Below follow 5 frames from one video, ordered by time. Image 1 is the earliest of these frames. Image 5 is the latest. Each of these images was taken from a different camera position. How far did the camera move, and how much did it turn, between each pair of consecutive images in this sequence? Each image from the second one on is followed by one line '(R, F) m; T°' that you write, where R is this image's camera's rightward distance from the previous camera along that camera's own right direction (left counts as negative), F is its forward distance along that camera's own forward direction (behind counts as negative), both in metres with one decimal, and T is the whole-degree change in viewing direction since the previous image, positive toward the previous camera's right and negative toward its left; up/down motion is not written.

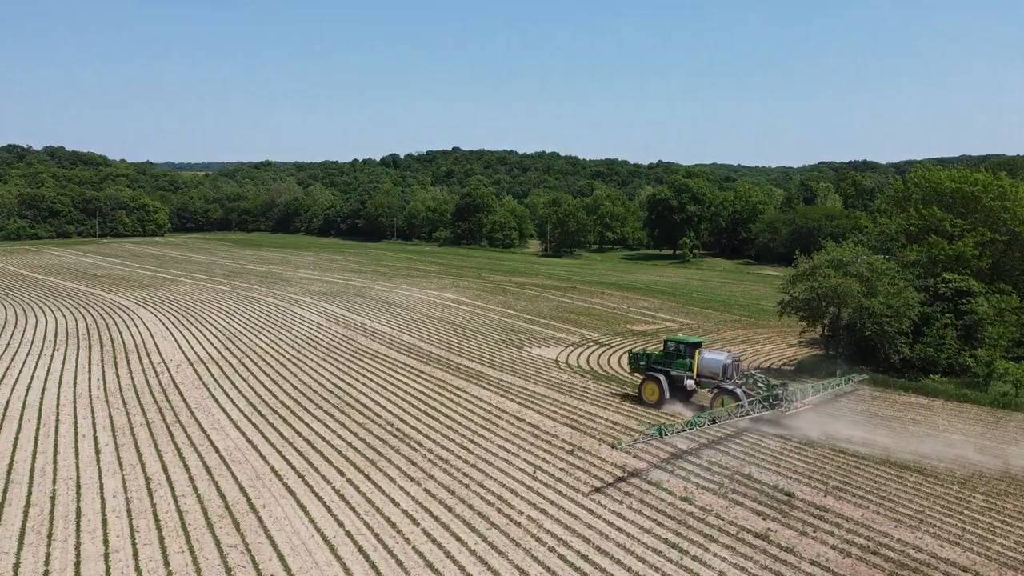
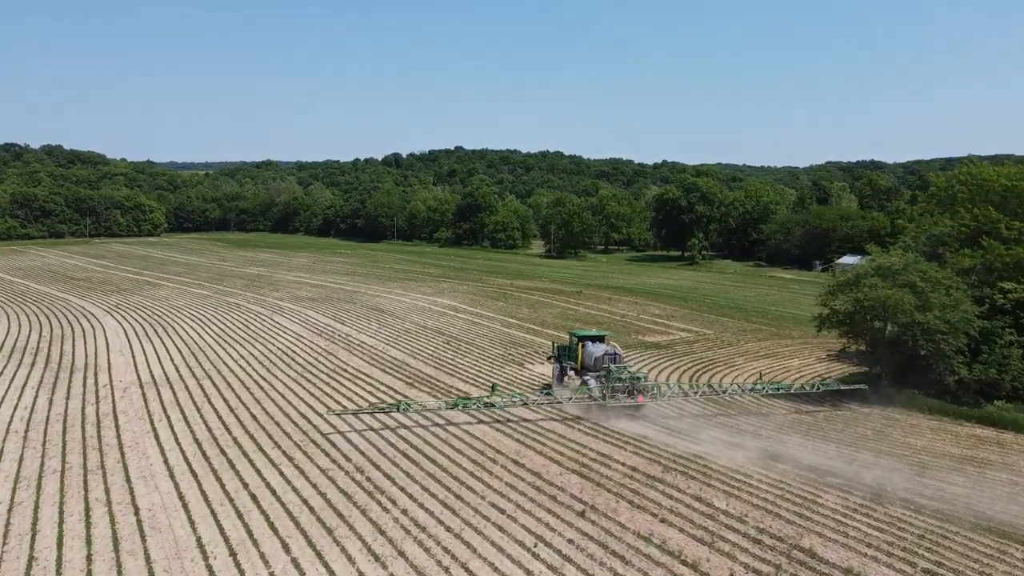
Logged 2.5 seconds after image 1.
(+0.1, +3.3) m; 0°
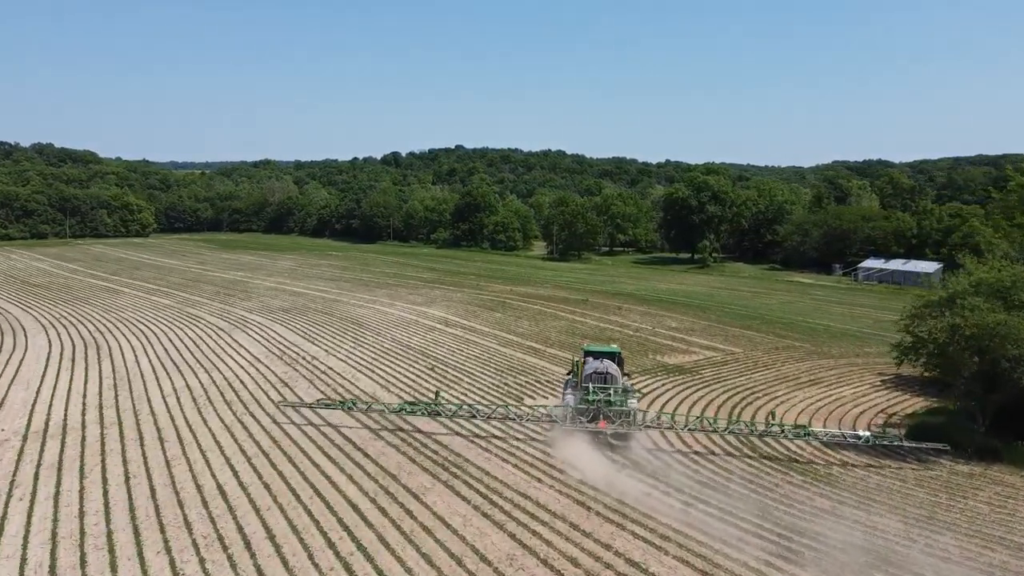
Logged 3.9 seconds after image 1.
(+0.1, +5.0) m; 0°
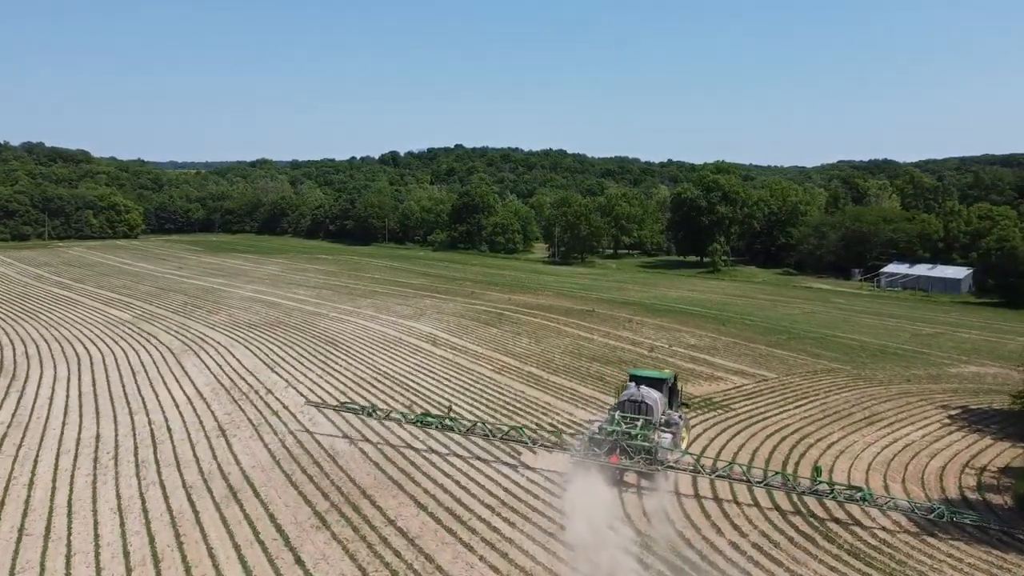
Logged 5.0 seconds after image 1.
(+0.1, +4.6) m; 0°
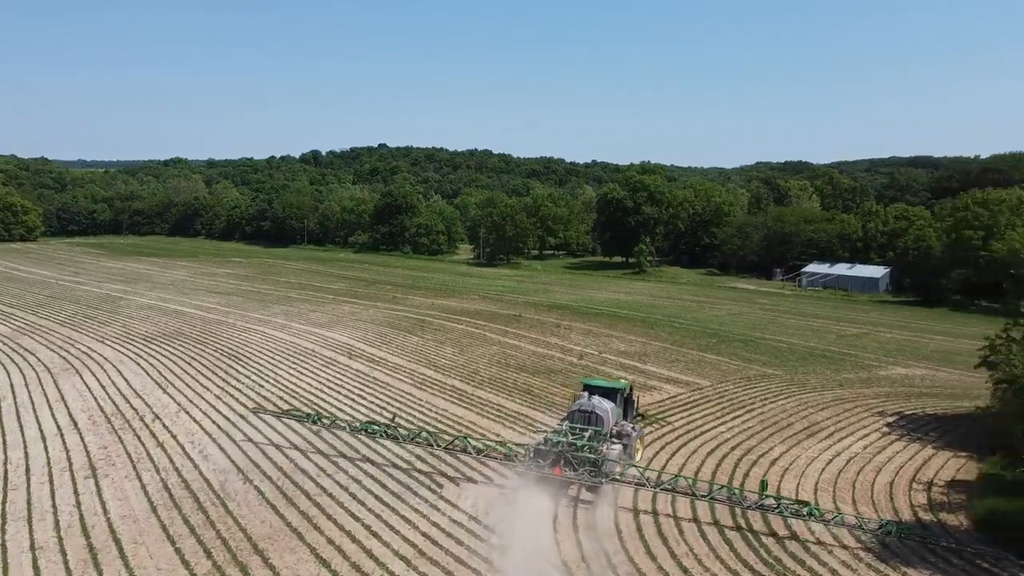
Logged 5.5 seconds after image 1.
(+0.2, +1.9) m; +5°
